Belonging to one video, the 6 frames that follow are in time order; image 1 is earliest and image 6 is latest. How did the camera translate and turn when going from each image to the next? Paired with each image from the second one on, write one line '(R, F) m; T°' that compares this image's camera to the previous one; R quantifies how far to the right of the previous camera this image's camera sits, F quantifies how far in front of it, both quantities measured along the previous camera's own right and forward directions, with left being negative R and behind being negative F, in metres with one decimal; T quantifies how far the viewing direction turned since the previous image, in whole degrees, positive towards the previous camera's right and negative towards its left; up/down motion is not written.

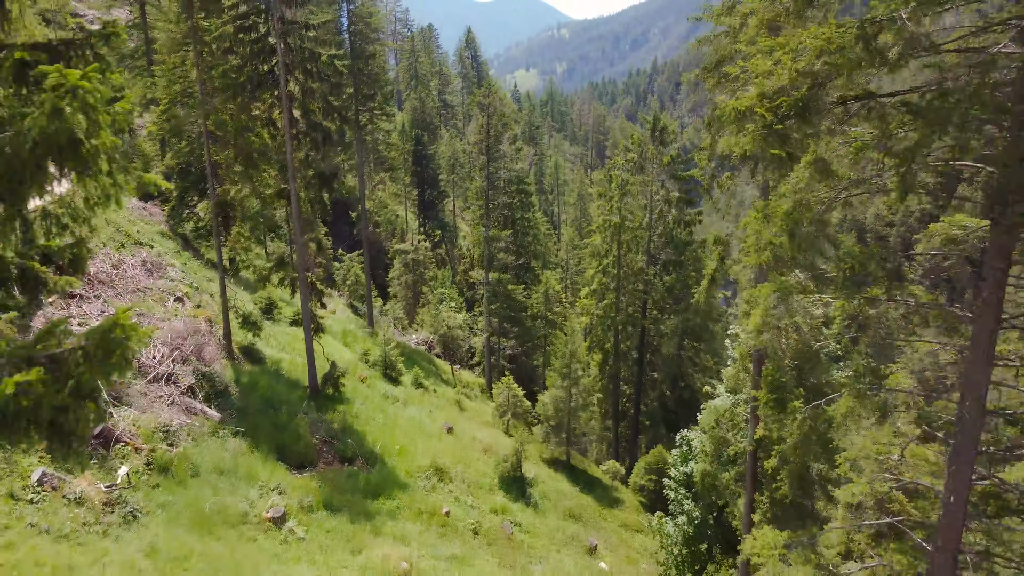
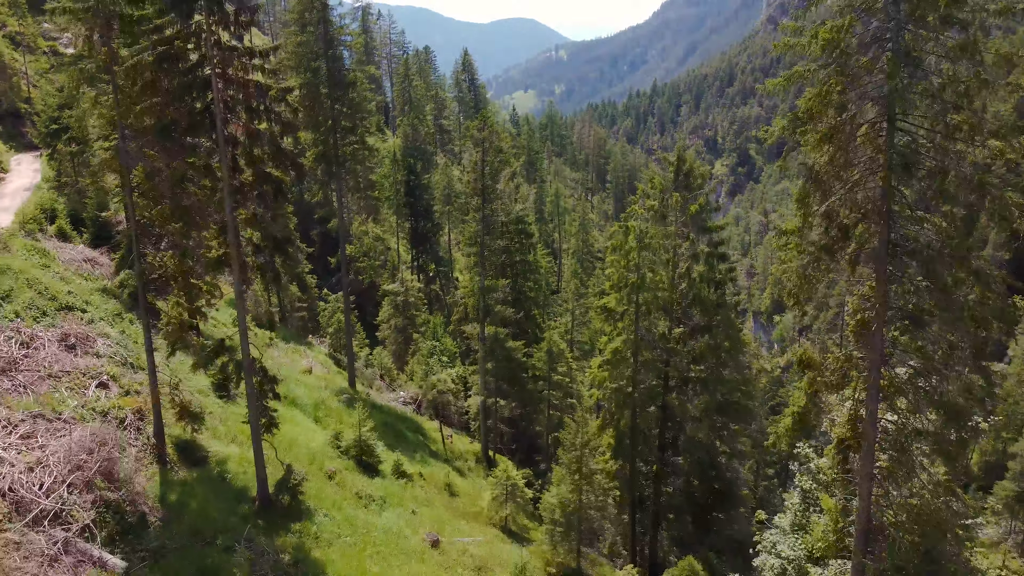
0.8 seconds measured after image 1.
(0.0, +3.0) m; 0°
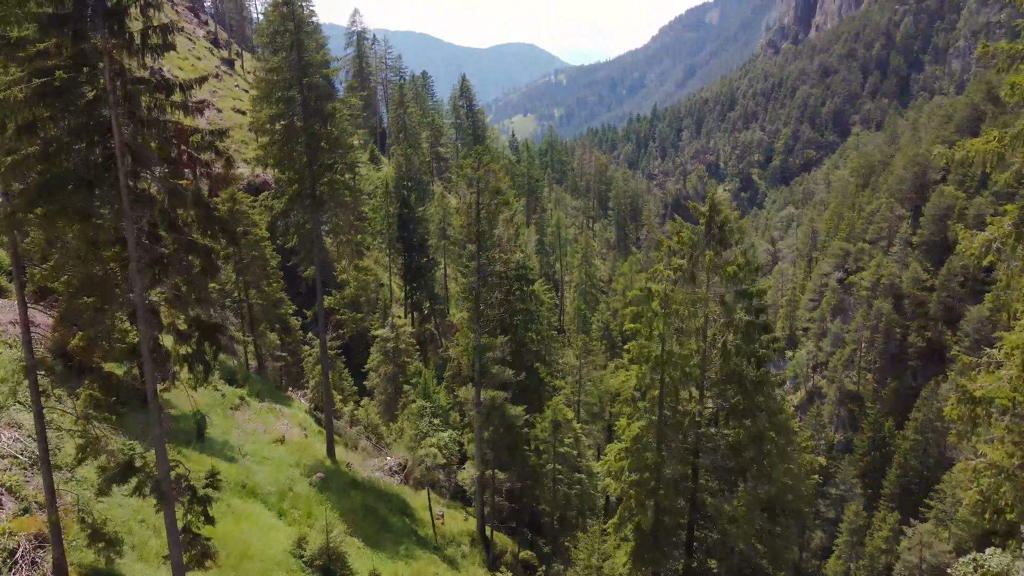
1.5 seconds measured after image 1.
(0.0, +2.8) m; 0°
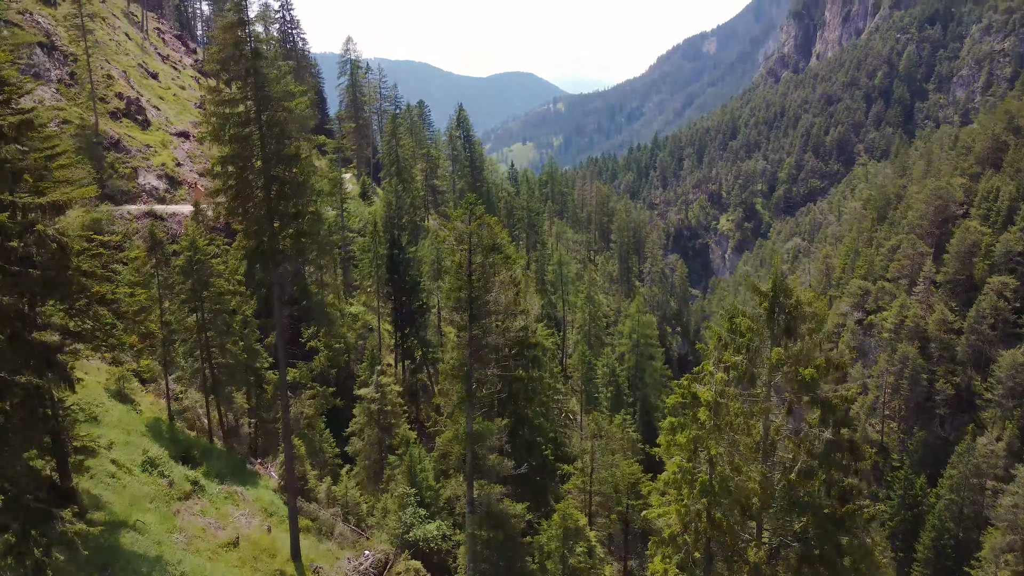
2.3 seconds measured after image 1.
(0.0, +3.3) m; 0°
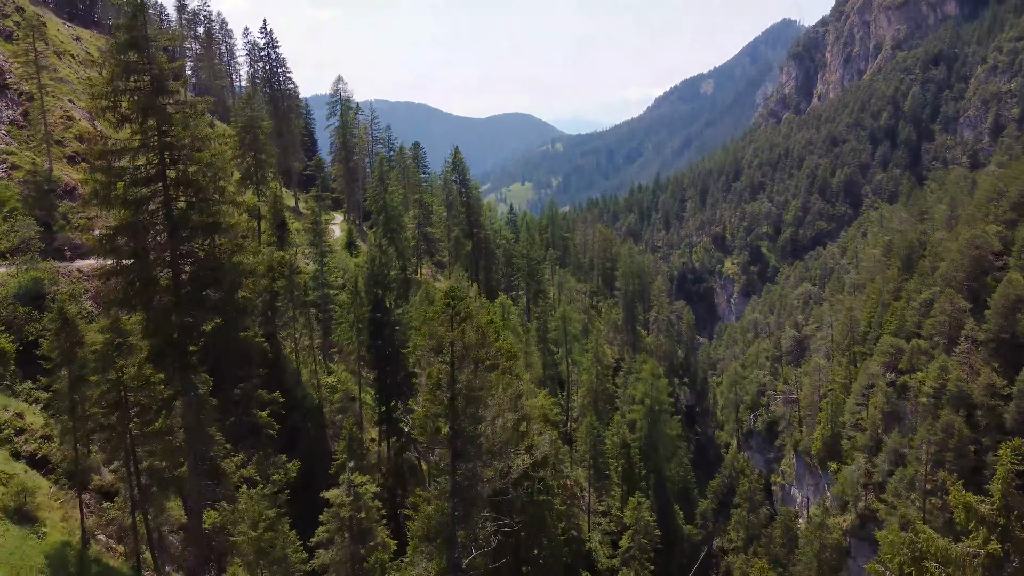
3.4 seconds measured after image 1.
(0.0, +4.7) m; 0°
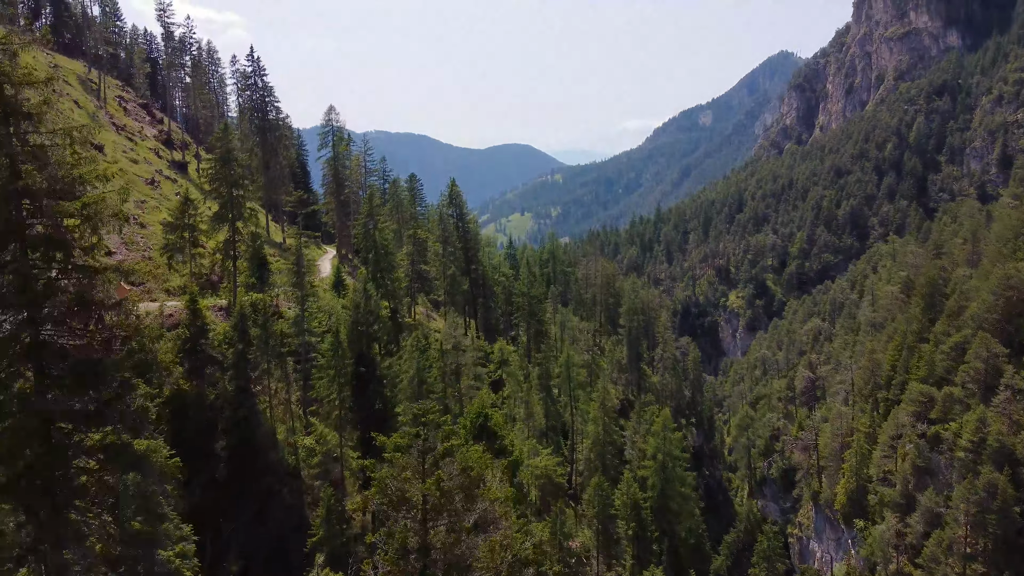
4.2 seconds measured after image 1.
(0.0, +3.6) m; 0°
